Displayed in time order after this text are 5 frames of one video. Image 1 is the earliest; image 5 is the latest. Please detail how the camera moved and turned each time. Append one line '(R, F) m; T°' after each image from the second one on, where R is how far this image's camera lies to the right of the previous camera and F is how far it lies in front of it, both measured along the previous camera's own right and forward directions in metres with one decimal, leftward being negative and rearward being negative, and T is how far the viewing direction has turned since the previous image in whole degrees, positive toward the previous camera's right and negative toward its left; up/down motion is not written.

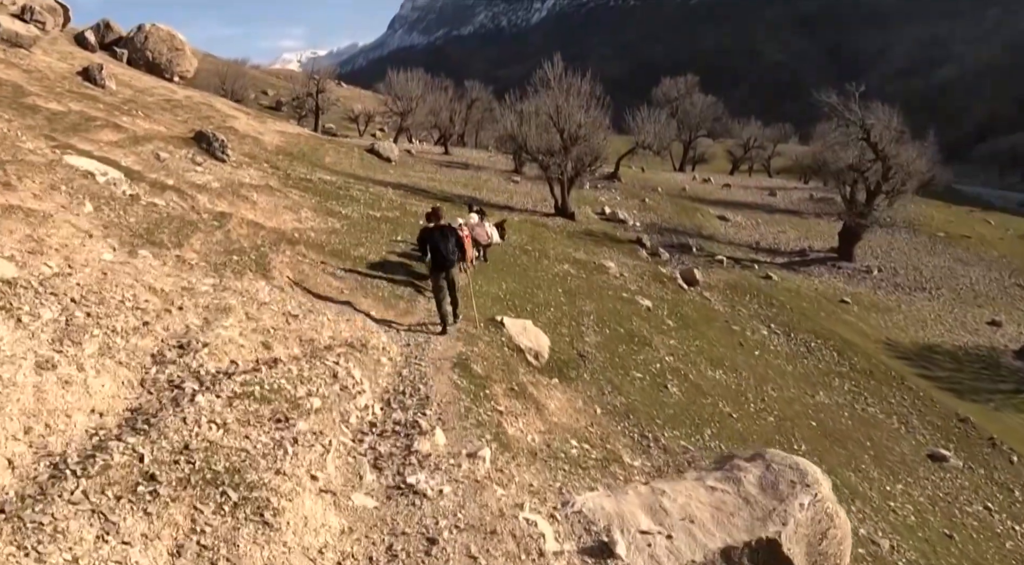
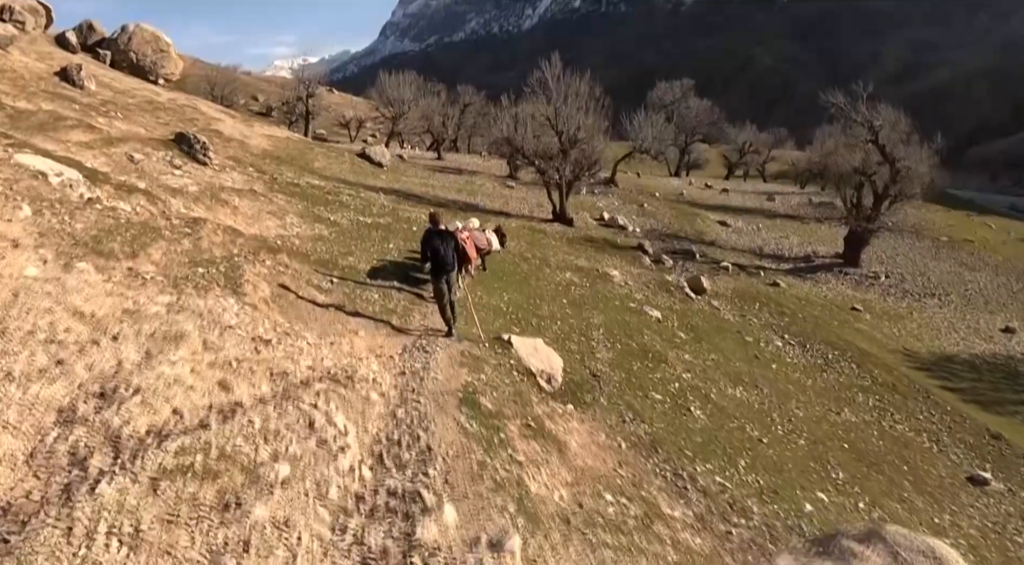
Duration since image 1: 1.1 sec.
(-0.4, +2.0) m; +1°
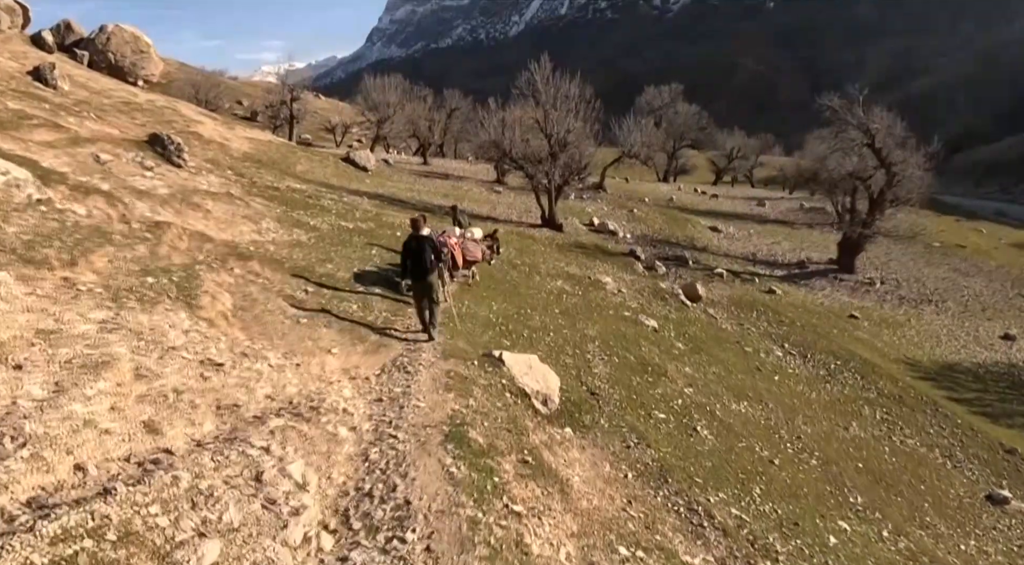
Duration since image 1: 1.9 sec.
(-0.1, +1.5) m; +1°
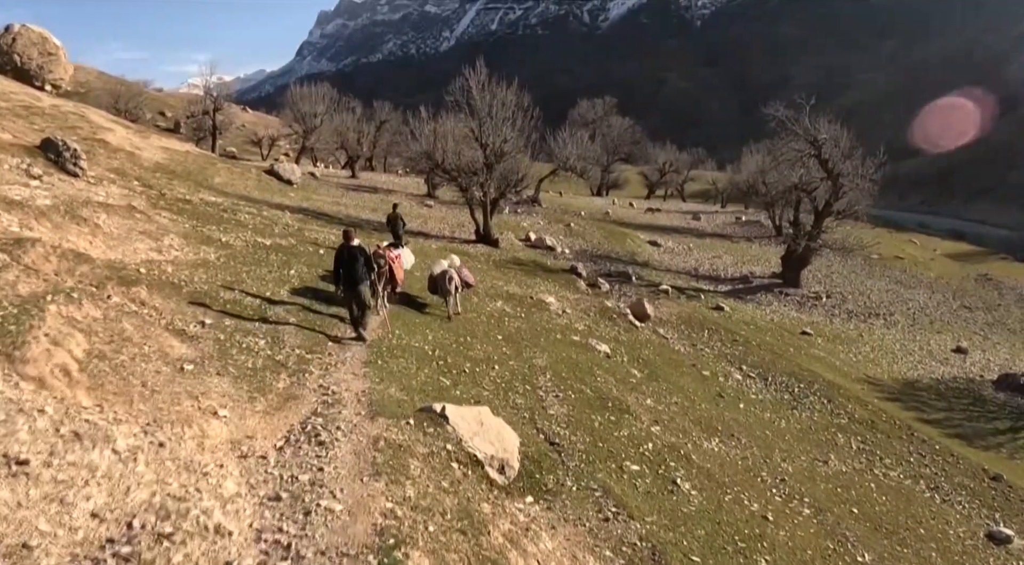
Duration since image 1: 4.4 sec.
(-0.2, +2.8) m; +6°
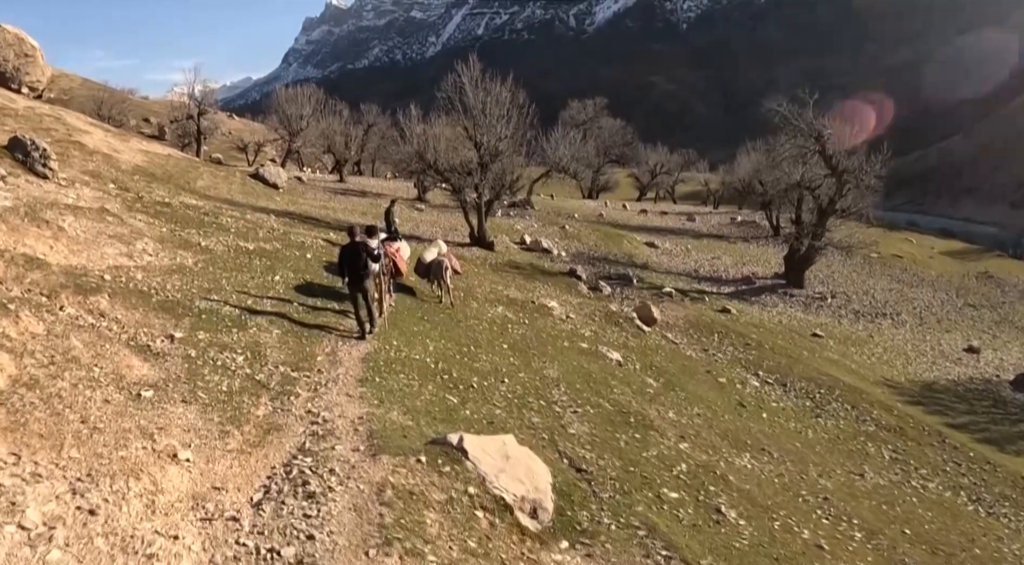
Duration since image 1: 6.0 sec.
(-0.6, +1.9) m; +1°
